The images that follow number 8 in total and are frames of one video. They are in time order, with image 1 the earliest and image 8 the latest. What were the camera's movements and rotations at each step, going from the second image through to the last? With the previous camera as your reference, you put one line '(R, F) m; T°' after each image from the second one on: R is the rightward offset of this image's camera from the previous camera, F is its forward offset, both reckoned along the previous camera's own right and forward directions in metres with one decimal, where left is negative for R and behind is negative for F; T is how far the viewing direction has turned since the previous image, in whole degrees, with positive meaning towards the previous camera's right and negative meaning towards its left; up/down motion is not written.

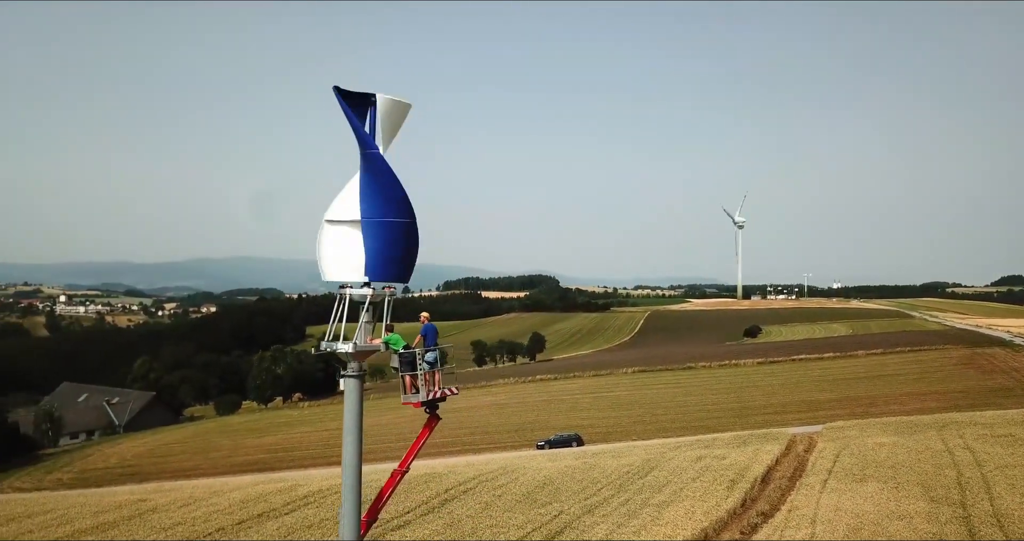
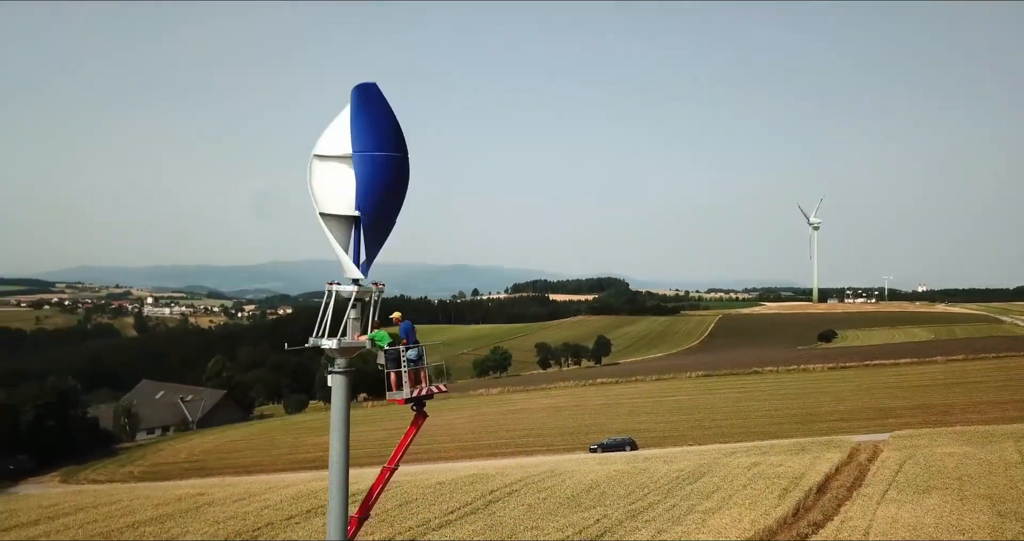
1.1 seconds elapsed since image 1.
(+1.1, +0.5) m; -4°
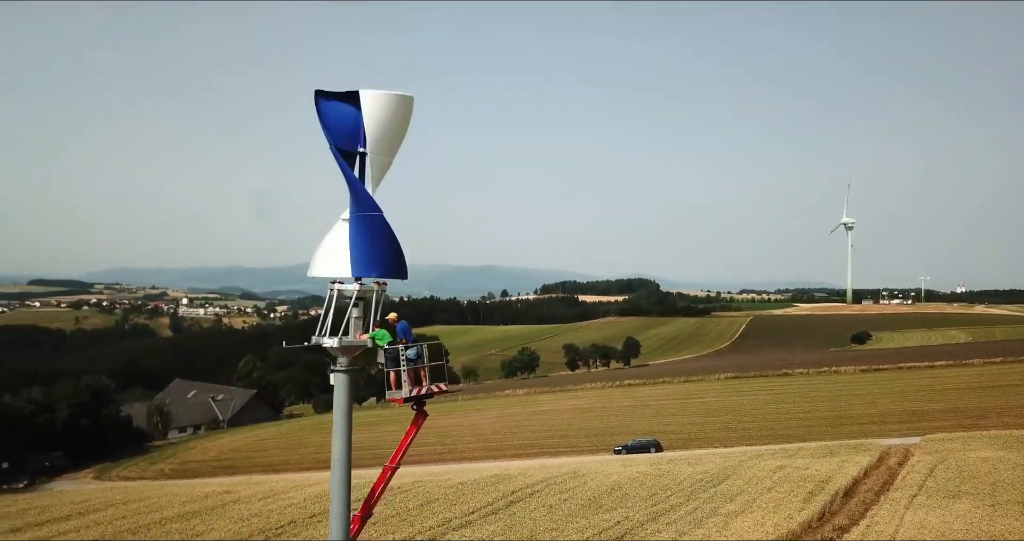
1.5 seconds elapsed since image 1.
(+0.4, +0.1) m; -2°
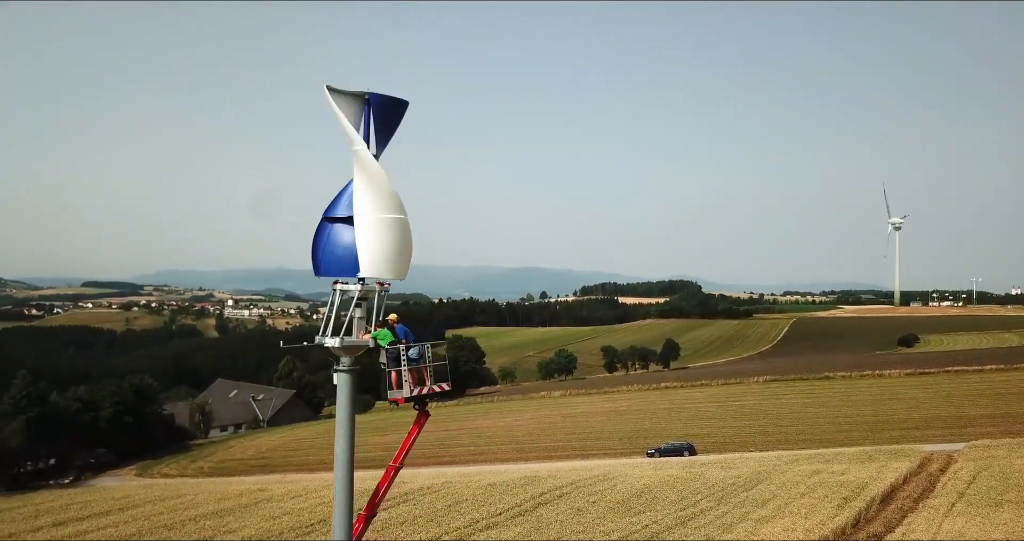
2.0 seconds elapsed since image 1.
(+0.5, +0.1) m; -3°
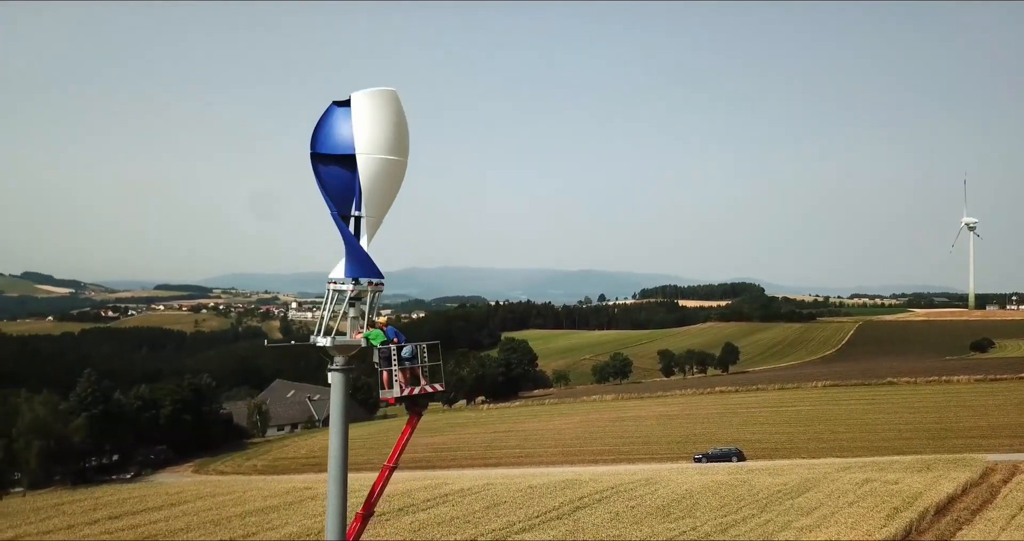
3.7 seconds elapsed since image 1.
(+0.9, +0.1) m; -4°
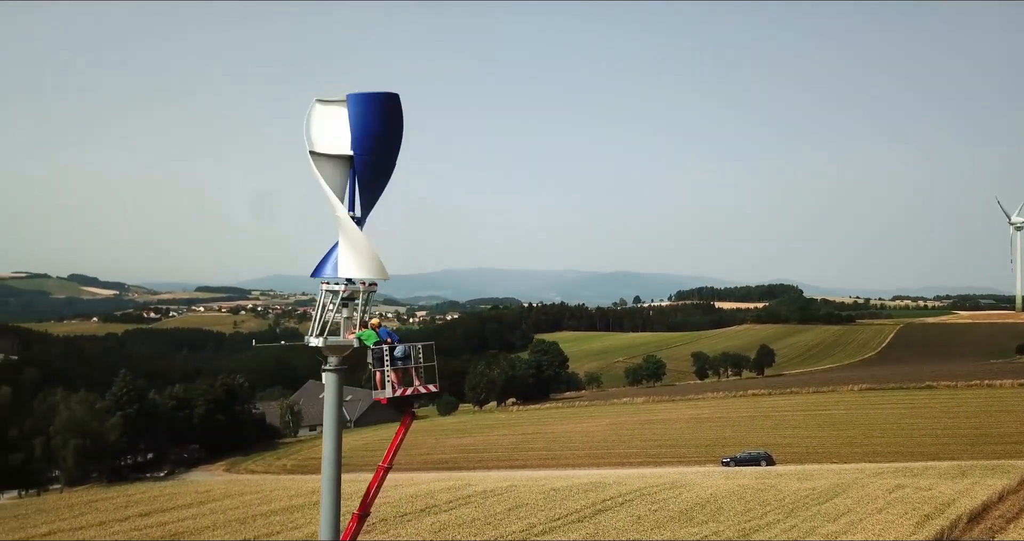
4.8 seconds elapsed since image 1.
(+0.6, +0.1) m; -2°
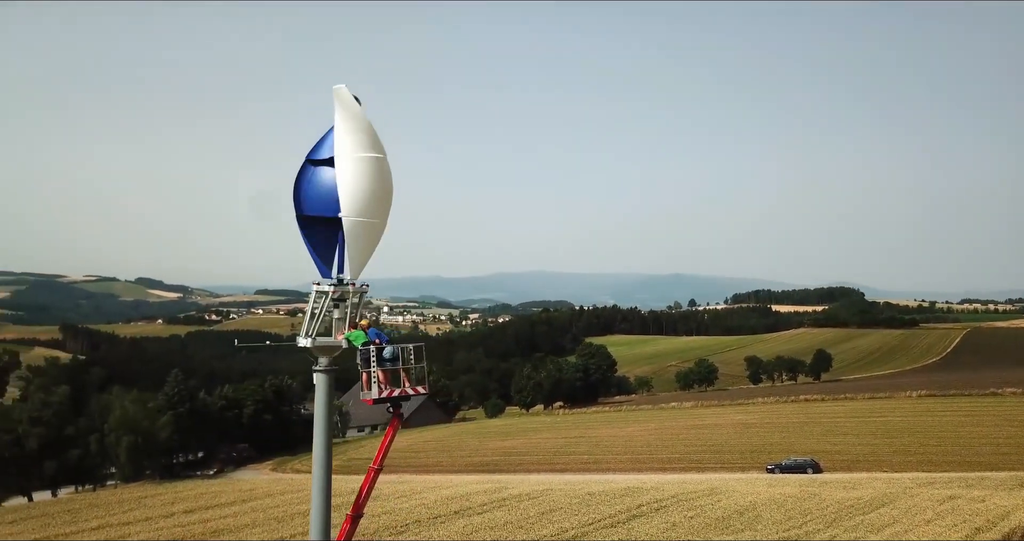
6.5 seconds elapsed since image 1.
(+0.9, +0.2) m; -3°
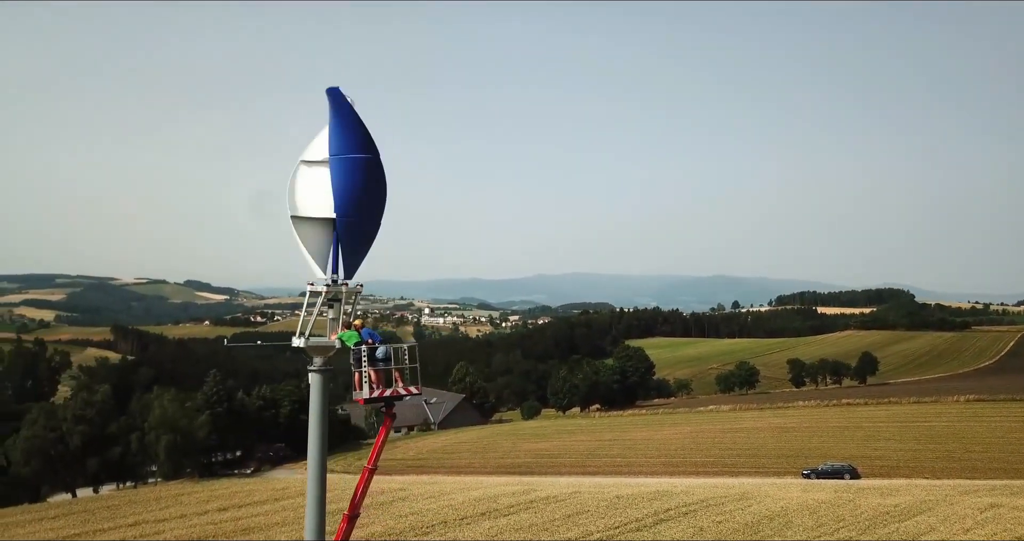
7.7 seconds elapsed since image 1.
(+0.7, 0.0) m; -3°
